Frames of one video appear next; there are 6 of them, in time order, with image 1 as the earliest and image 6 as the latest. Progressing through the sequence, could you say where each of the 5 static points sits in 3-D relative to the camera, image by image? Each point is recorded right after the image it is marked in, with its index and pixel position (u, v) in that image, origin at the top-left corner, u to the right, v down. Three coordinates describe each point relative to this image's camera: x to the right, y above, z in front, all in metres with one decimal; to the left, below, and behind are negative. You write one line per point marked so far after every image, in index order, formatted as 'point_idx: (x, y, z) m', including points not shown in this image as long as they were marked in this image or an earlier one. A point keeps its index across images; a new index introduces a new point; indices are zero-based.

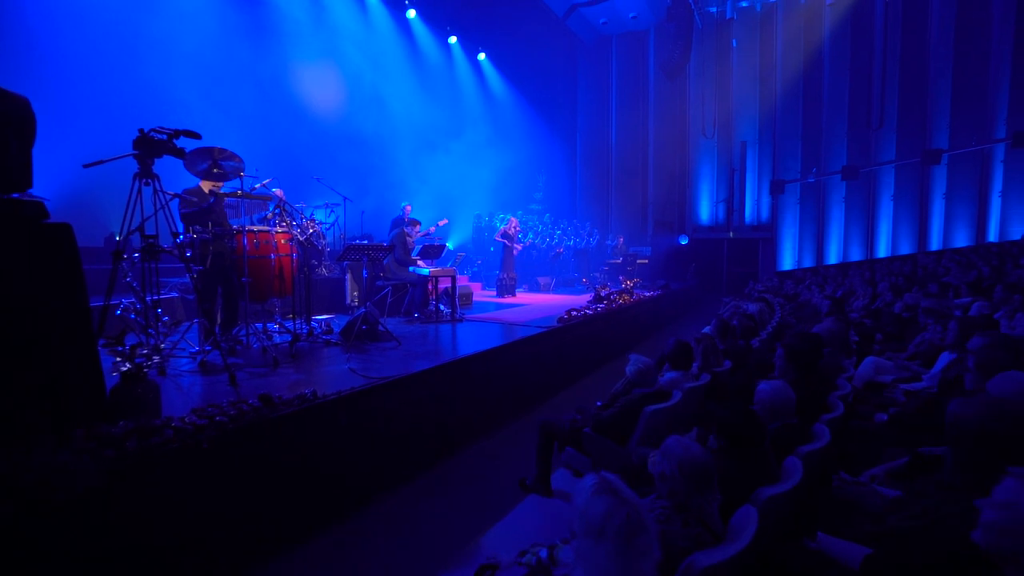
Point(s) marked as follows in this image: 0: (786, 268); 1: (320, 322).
0: (+10.3, +0.8, +17.6) m
1: (-2.4, -0.4, +5.9) m
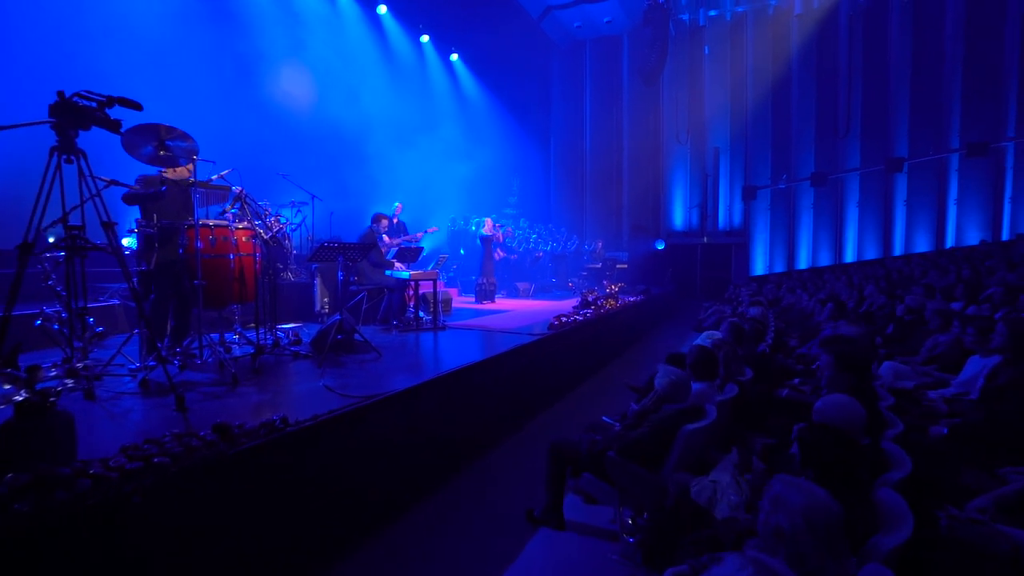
0: (+9.4, +0.6, +17.8) m
1: (-2.5, -0.5, +5.2) m
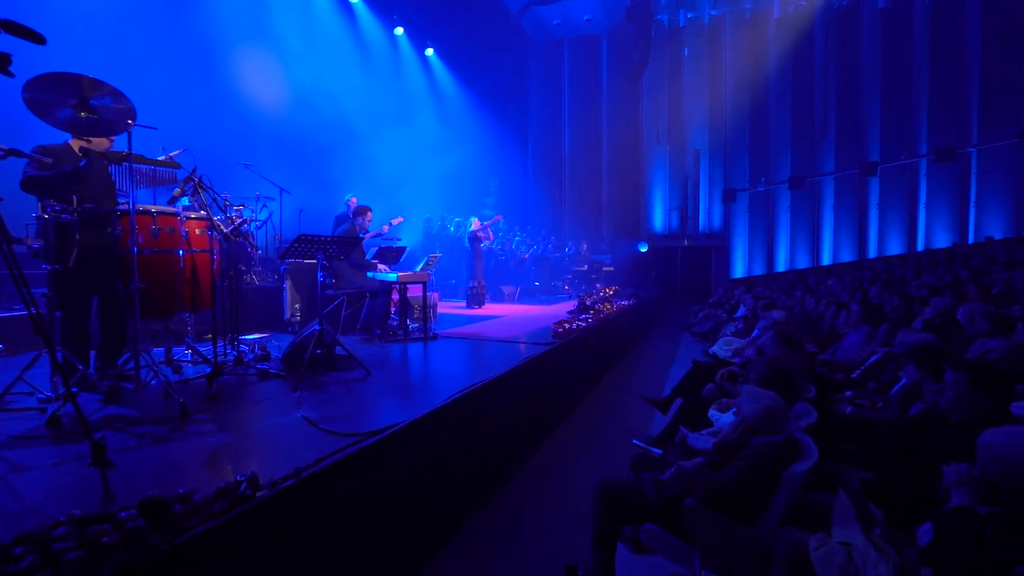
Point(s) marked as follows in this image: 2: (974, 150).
0: (+8.6, +0.5, +17.7) m
1: (-2.5, -0.5, +4.4) m
2: (+12.8, +3.8, +12.9) m
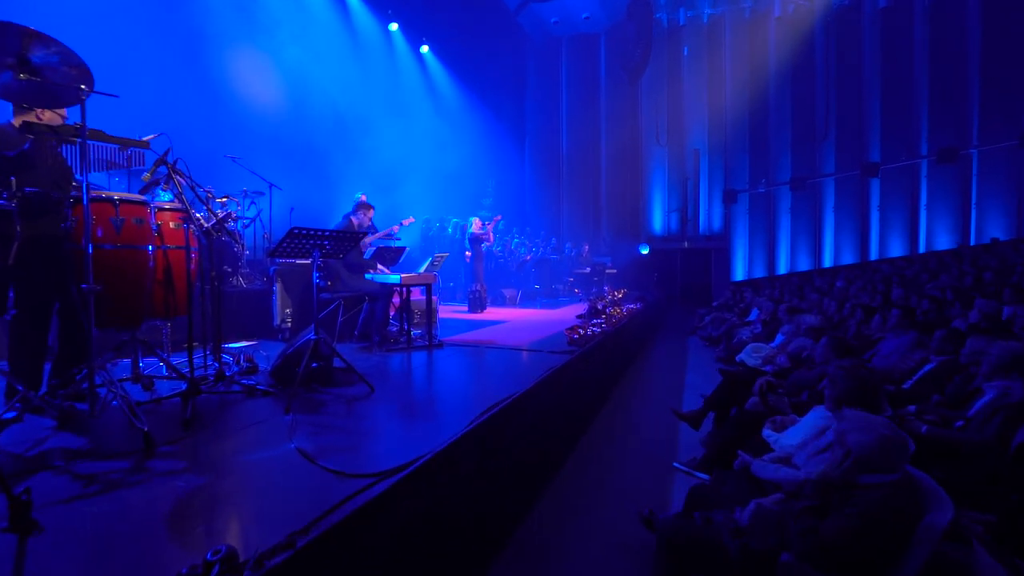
0: (+8.6, +0.4, +17.4) m
1: (-2.3, -0.6, +3.9) m
2: (+12.8, +3.8, +12.7) m
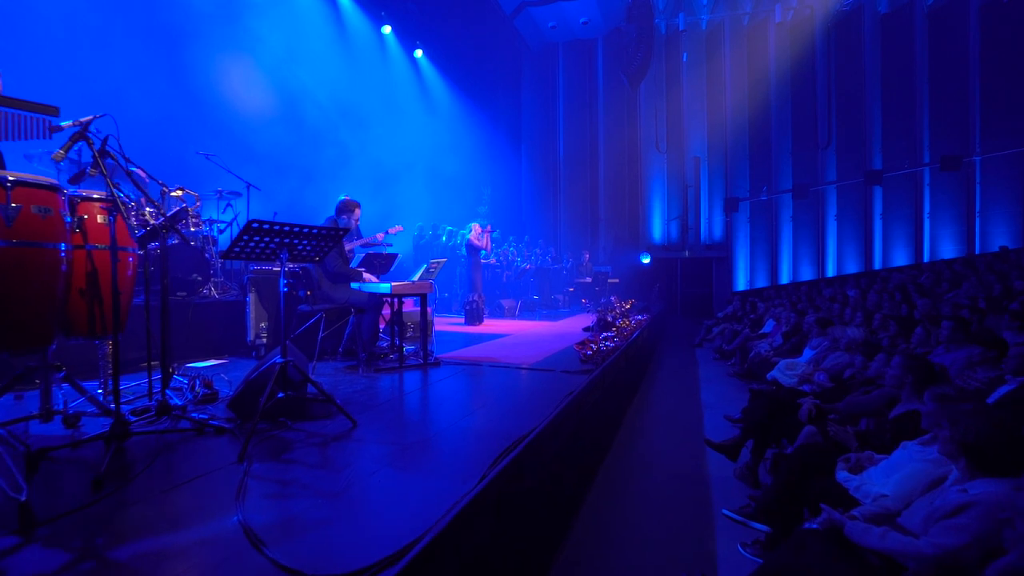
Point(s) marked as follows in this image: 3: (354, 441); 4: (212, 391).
0: (+8.4, 0.0, +17.0) m
1: (-2.2, -0.6, +3.2) m
2: (+12.7, +3.5, +12.3) m
3: (-0.9, -0.8, +2.5) m
4: (-2.0, -0.7, +3.1) m
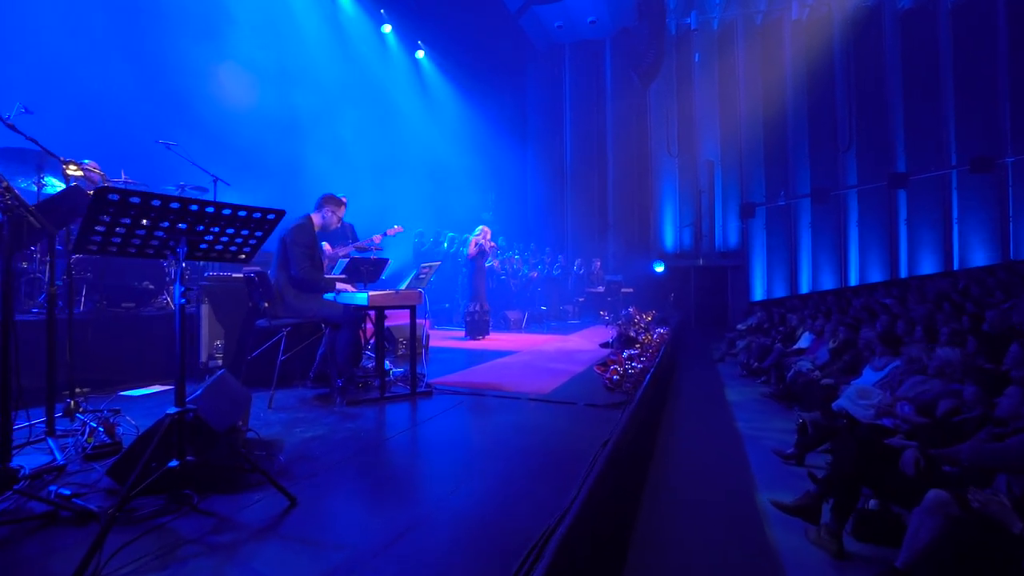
0: (+8.6, -0.3, +16.0) m
1: (-2.2, -0.7, +2.4) m
2: (+12.9, +3.3, +11.5) m
3: (-0.8, -0.9, +1.7) m
4: (-1.9, -0.7, +2.2) m
